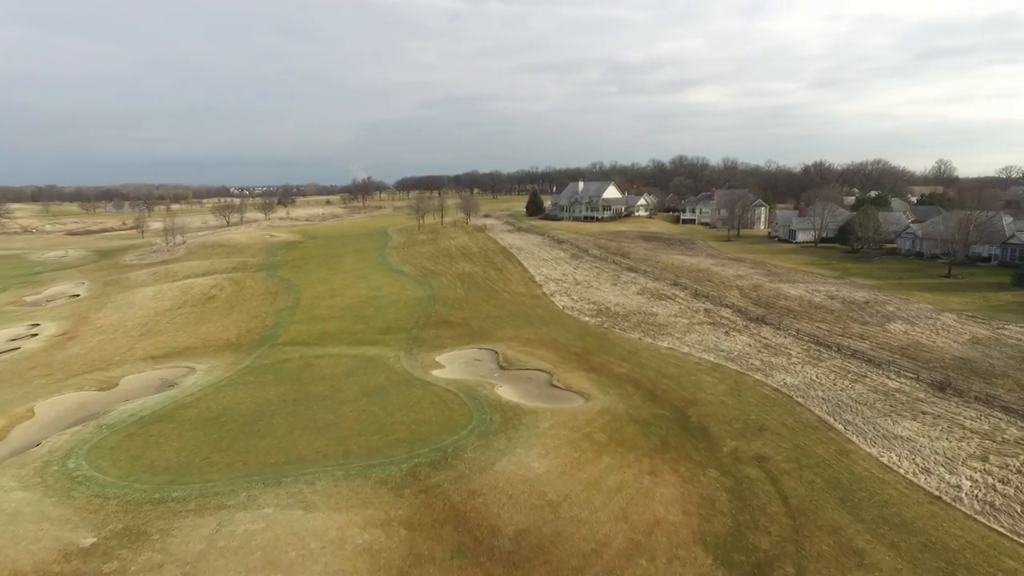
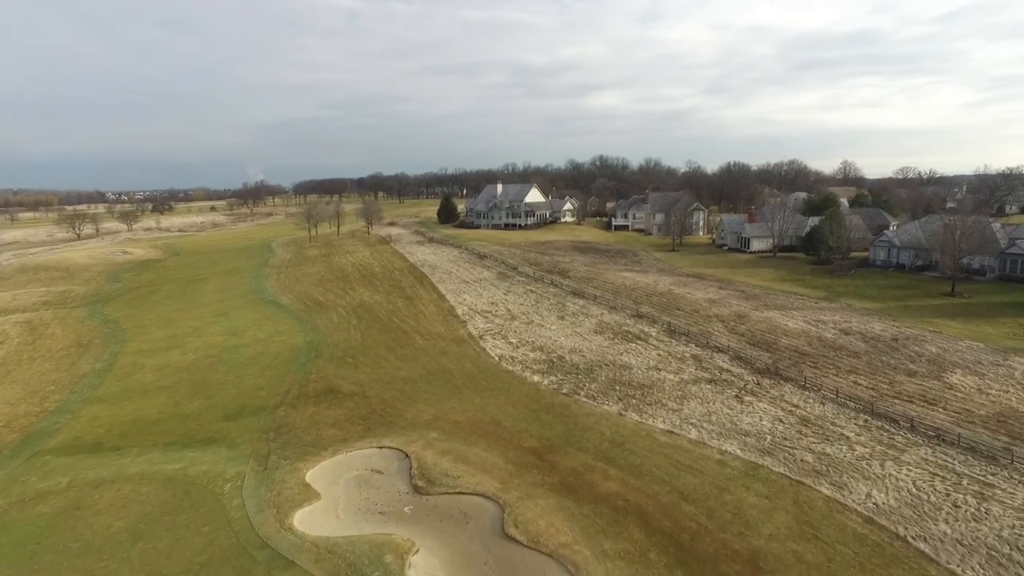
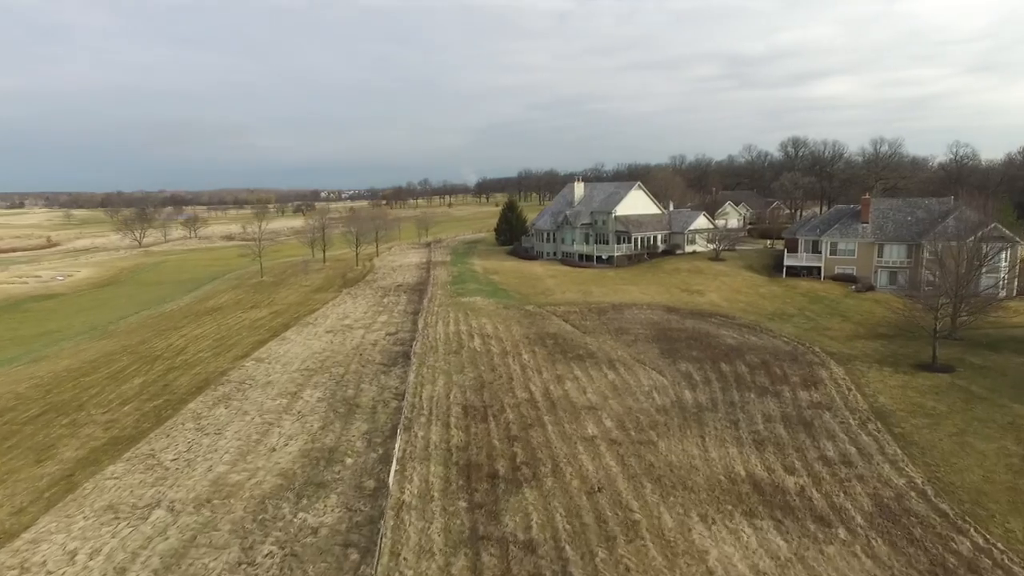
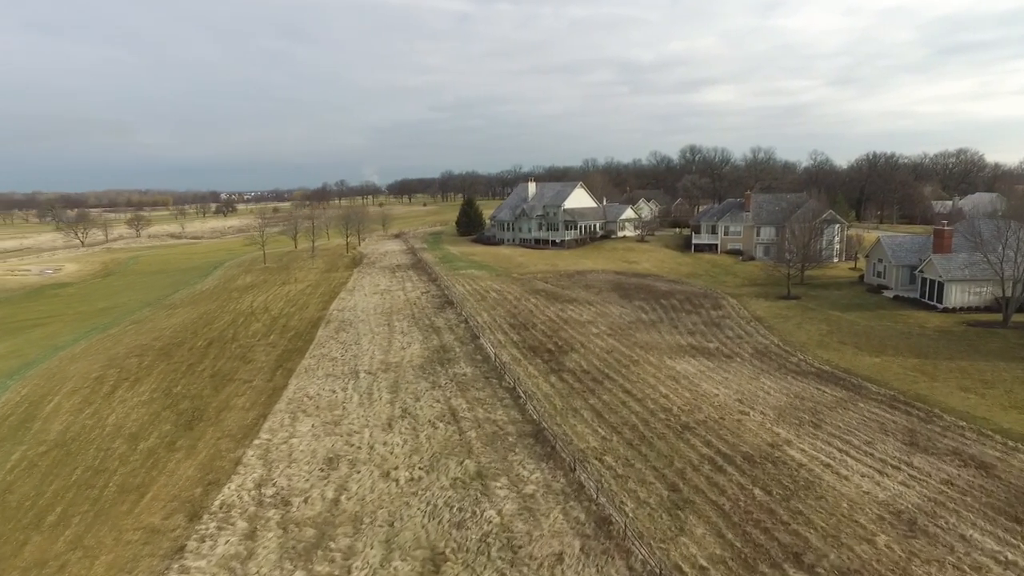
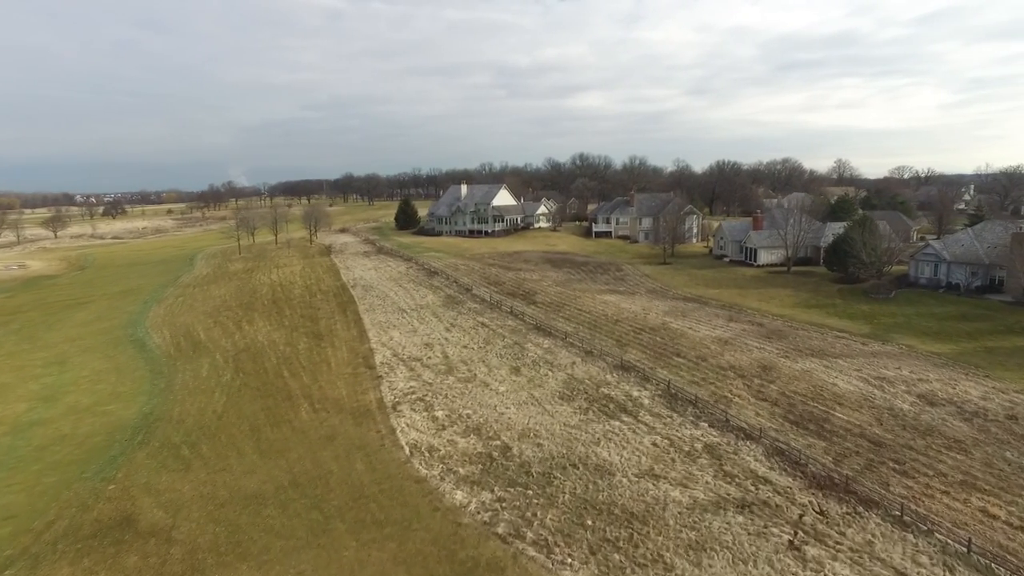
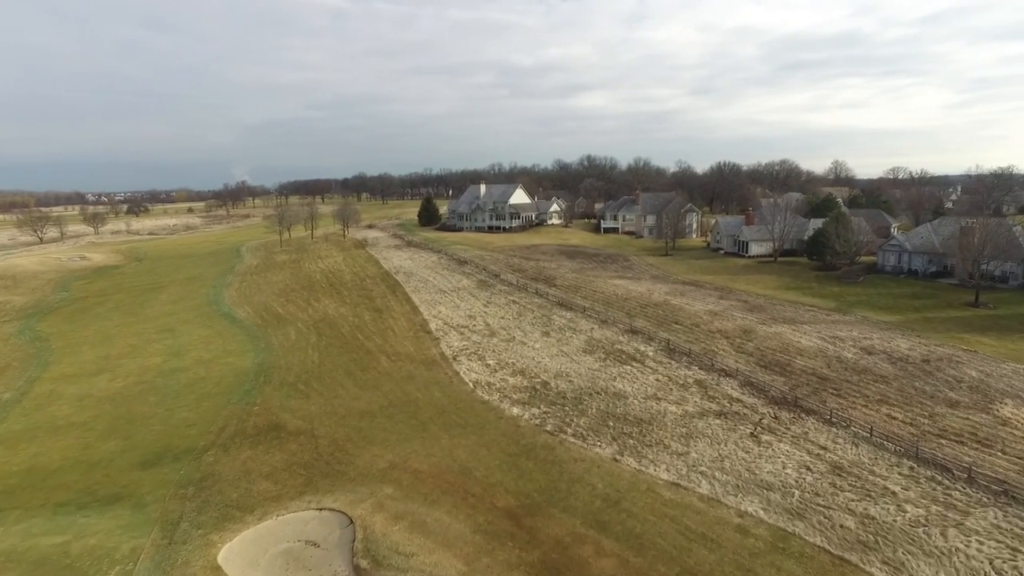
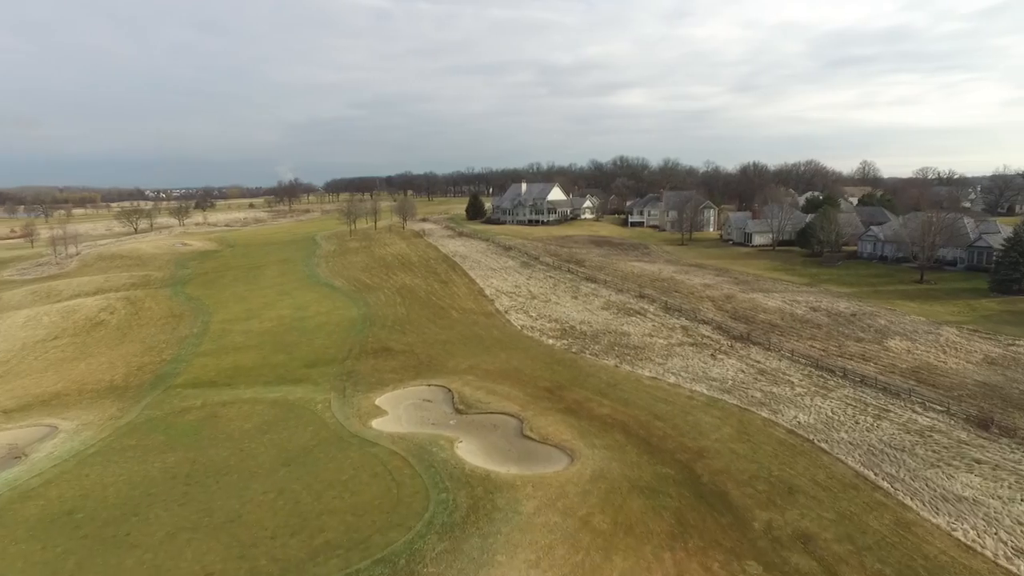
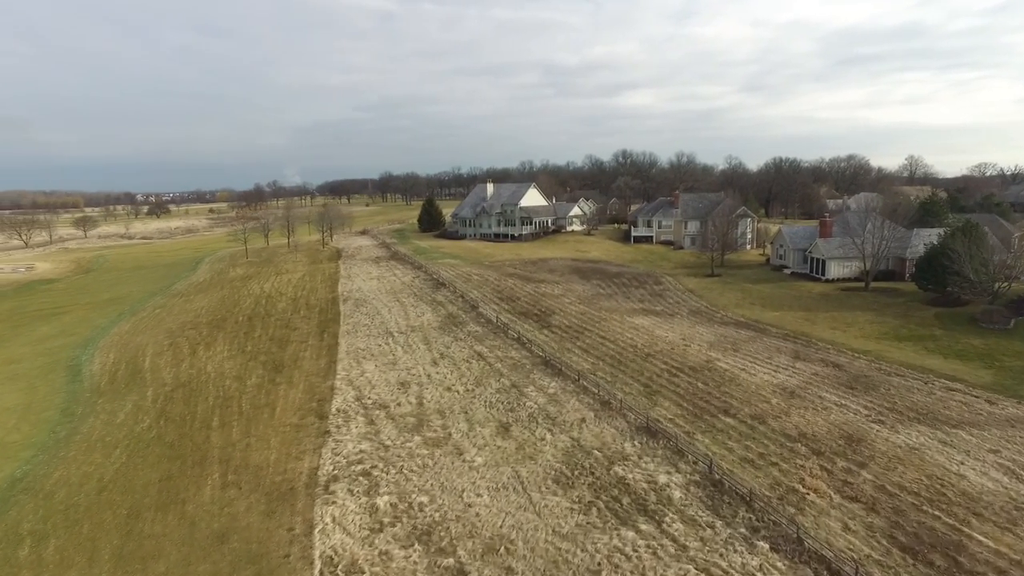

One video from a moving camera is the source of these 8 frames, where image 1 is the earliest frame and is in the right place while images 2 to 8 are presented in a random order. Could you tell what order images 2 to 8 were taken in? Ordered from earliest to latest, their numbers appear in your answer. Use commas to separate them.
7, 2, 6, 5, 8, 4, 3
